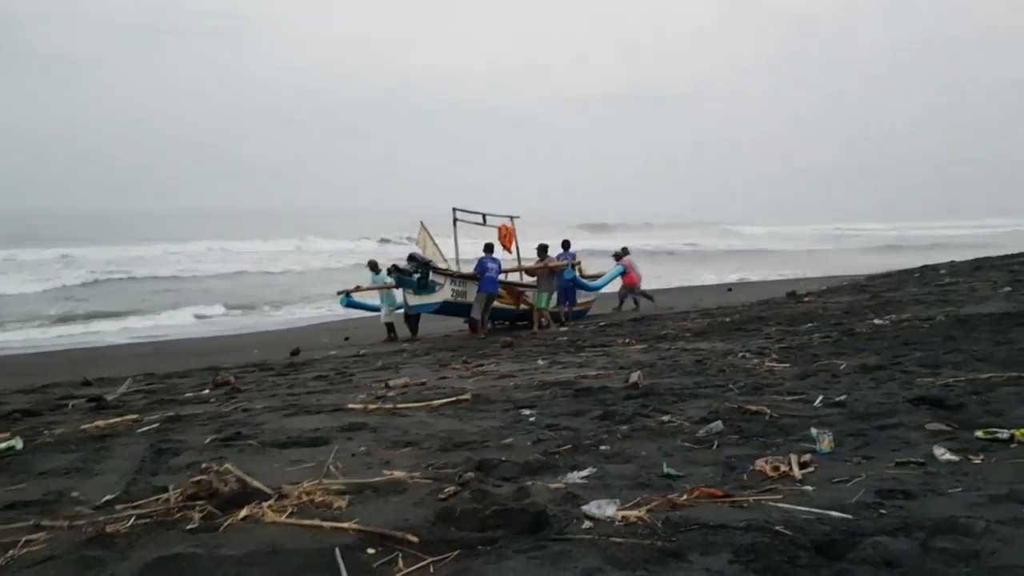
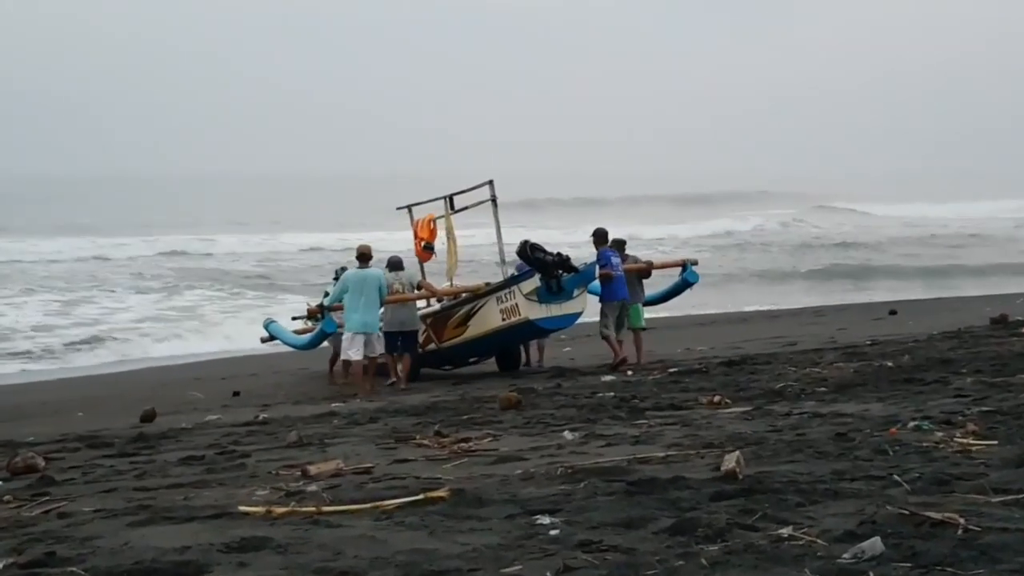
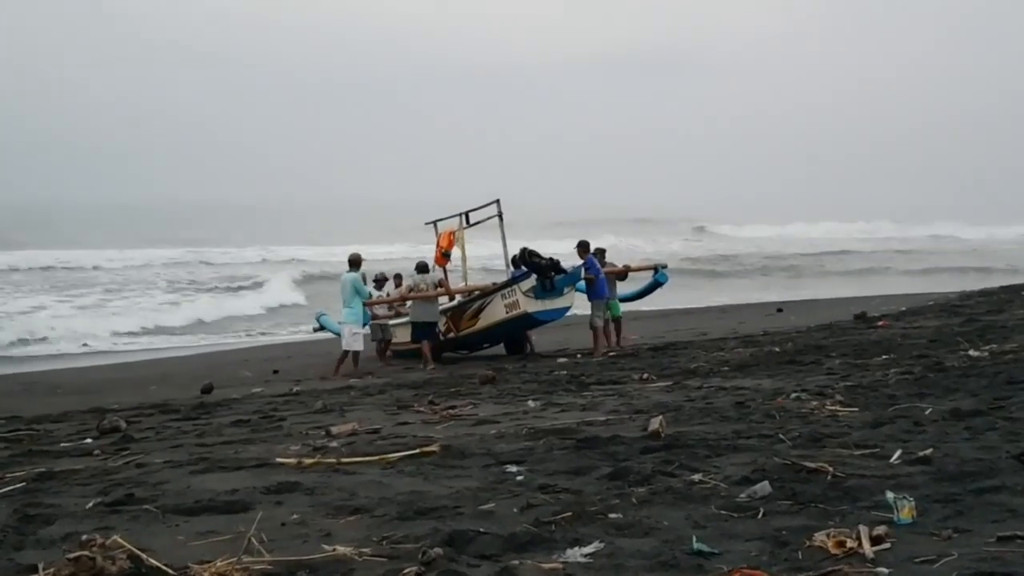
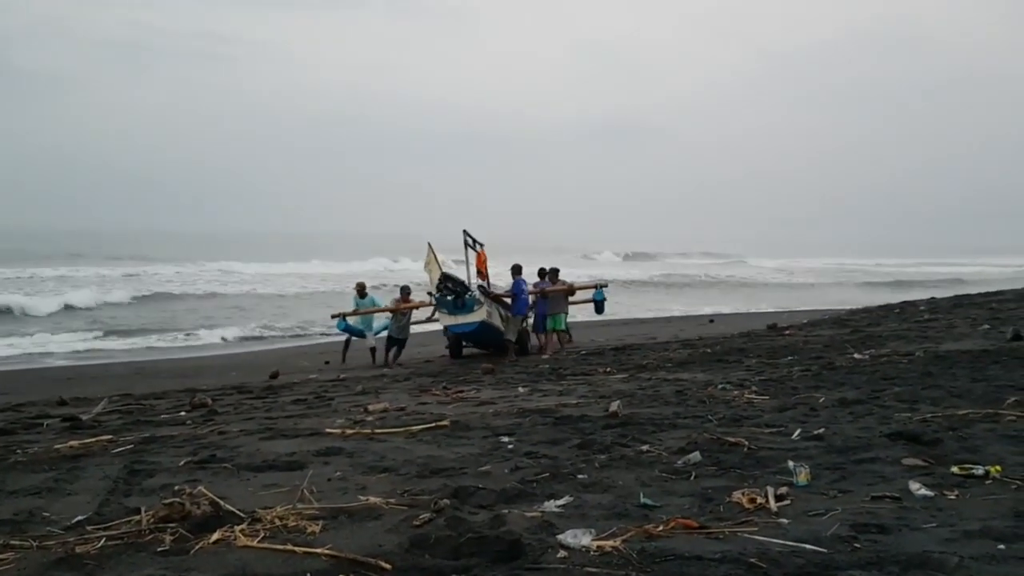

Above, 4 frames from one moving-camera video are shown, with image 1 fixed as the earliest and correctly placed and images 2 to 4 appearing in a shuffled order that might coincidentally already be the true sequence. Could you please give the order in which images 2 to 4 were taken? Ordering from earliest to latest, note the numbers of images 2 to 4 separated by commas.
4, 3, 2
